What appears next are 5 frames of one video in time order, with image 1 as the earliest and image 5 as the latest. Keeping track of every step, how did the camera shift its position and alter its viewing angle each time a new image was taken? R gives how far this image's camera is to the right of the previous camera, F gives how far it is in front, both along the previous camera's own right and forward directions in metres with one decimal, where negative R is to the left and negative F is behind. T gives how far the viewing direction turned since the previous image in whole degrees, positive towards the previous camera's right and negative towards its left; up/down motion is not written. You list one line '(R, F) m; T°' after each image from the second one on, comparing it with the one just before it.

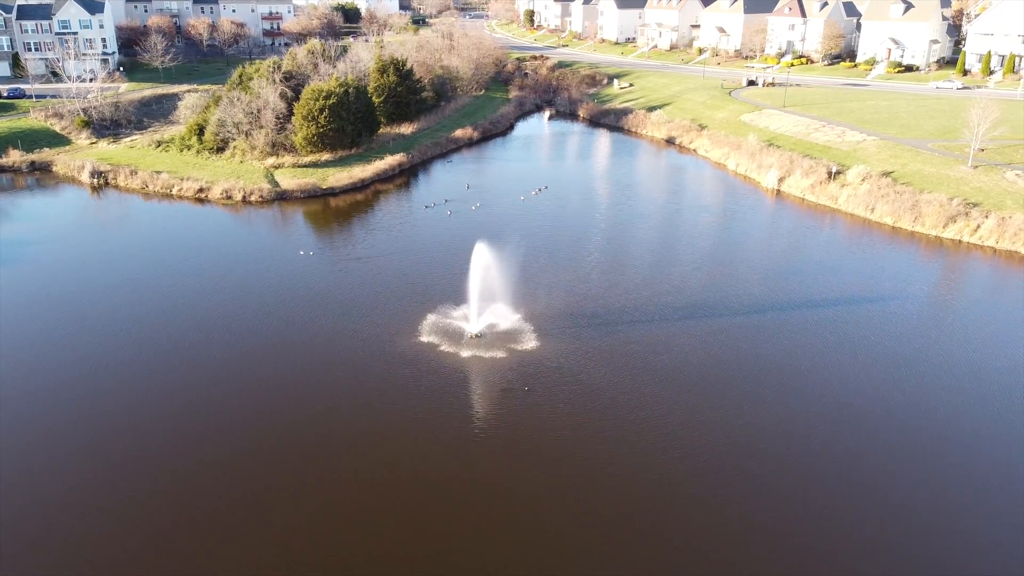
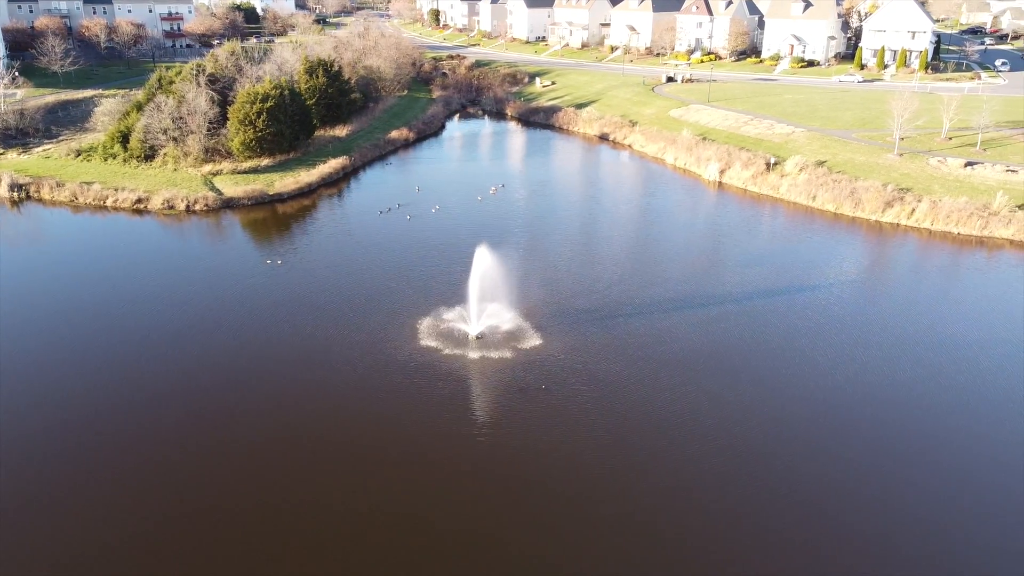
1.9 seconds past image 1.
(-2.3, +0.3) m; +7°
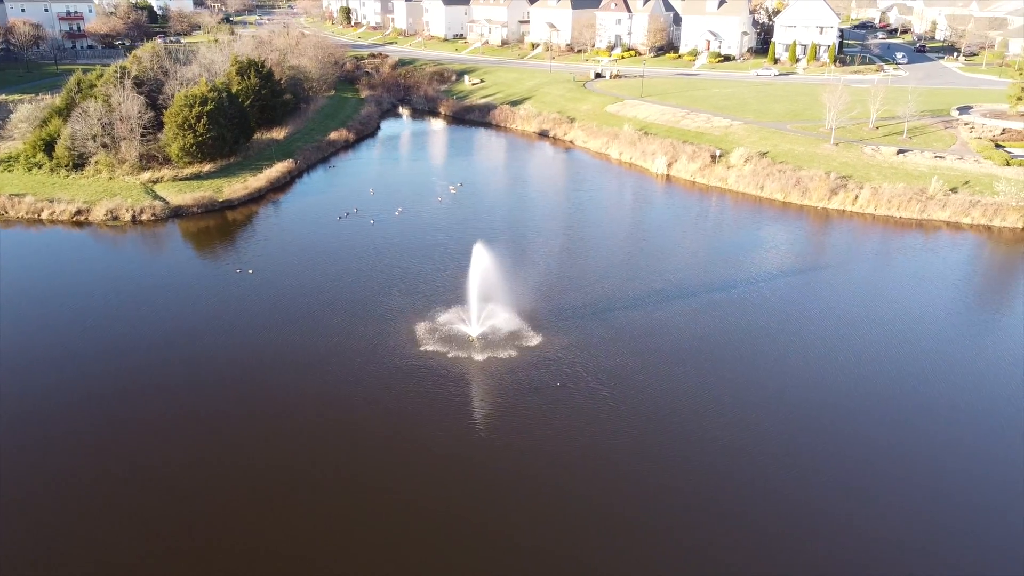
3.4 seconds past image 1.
(-2.1, +0.2) m; +6°
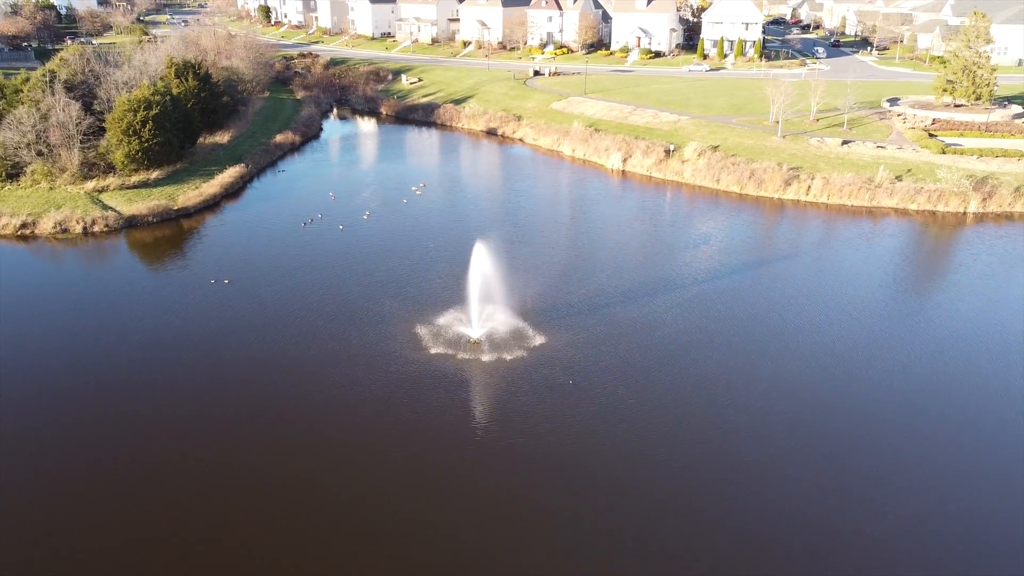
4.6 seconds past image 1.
(-1.9, +0.1) m; +5°
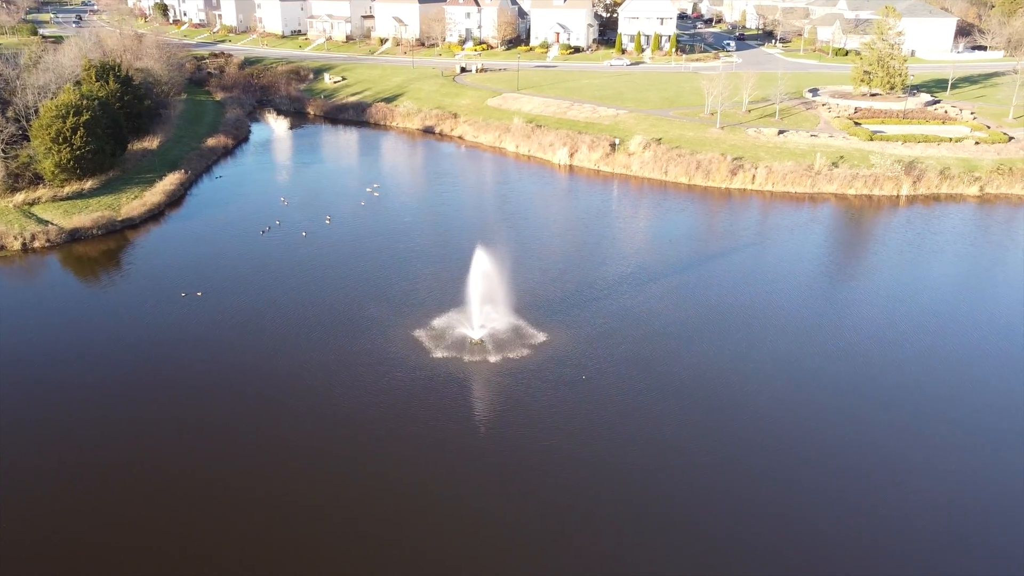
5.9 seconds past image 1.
(-2.2, -0.1) m; +6°
